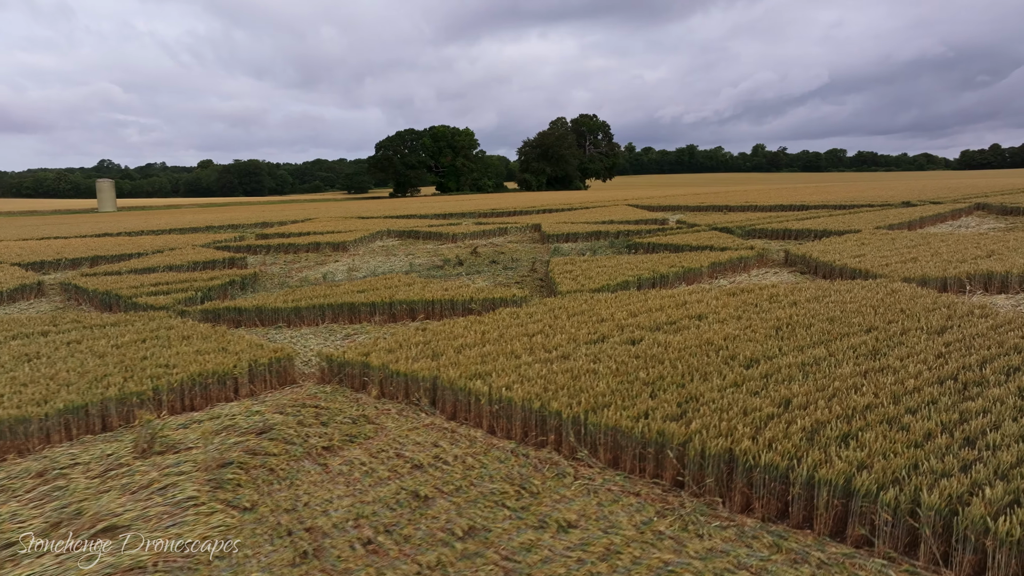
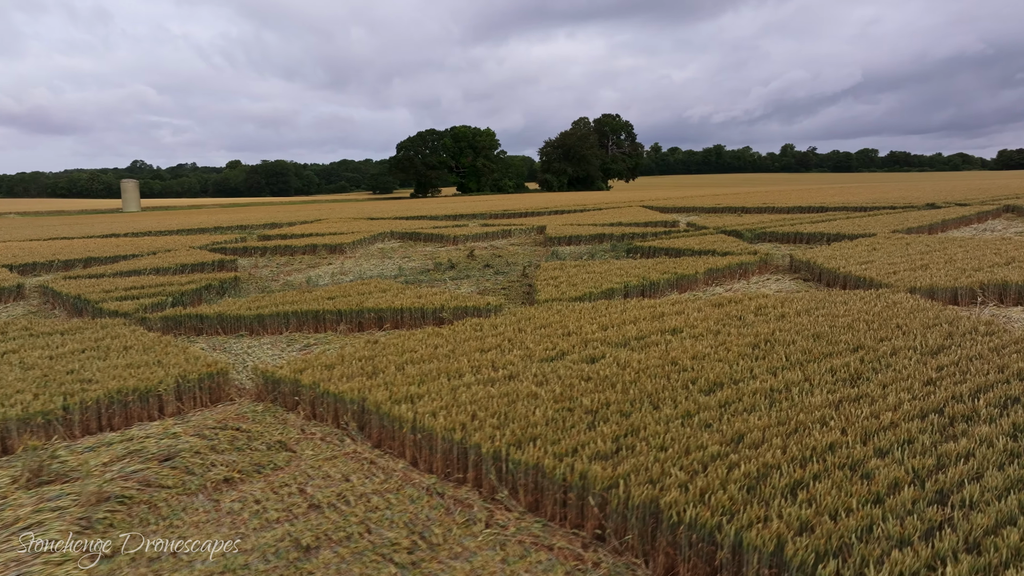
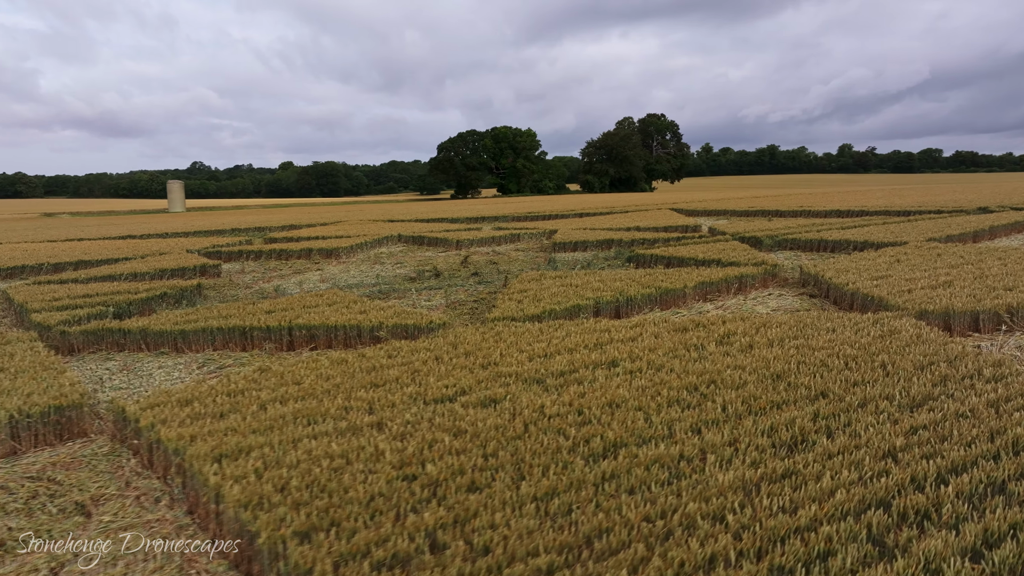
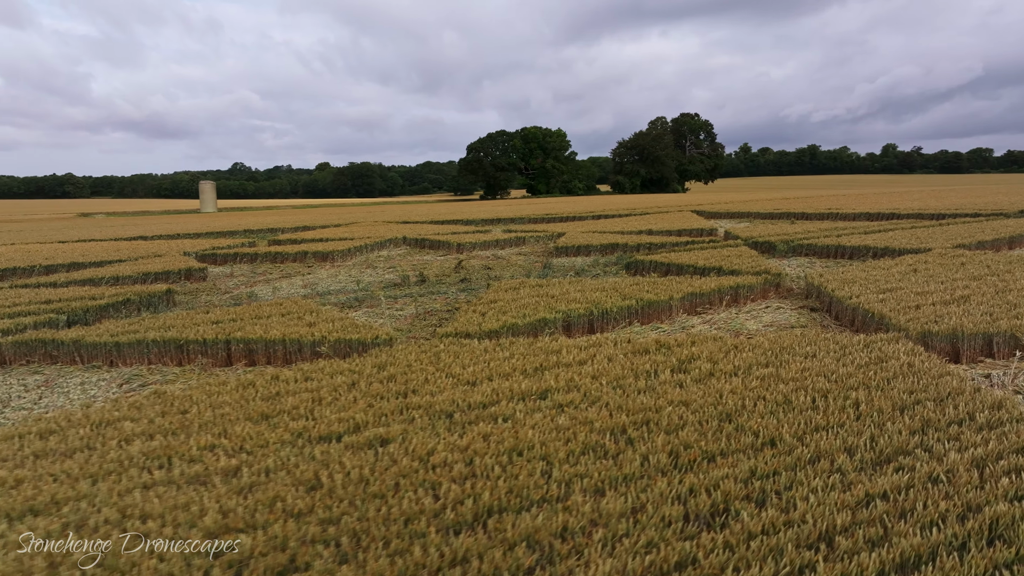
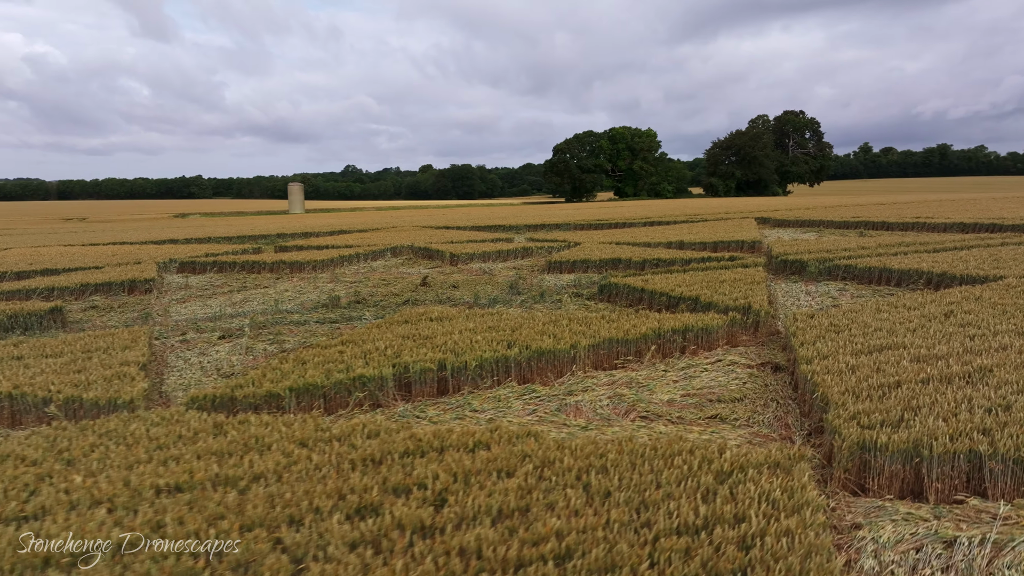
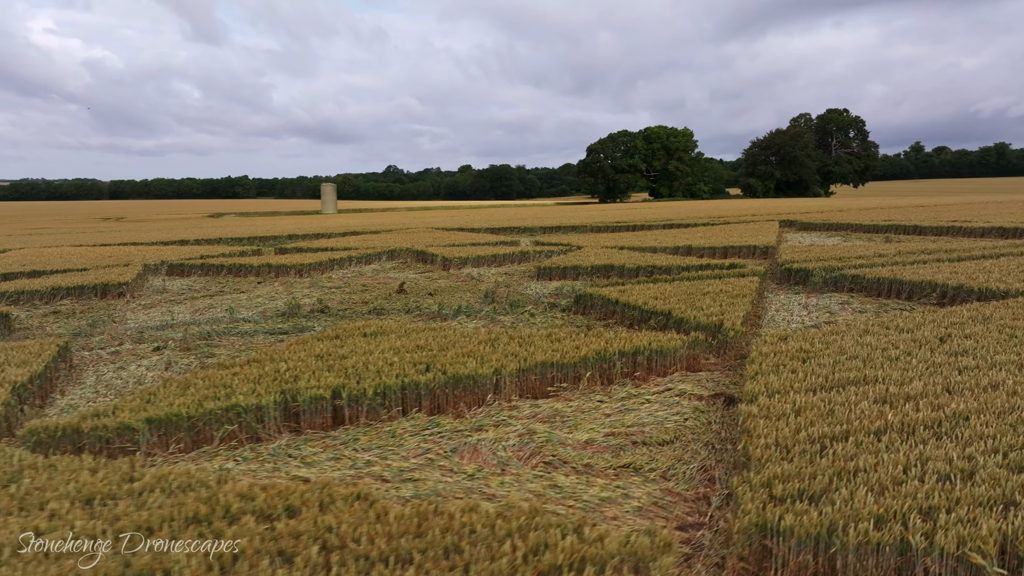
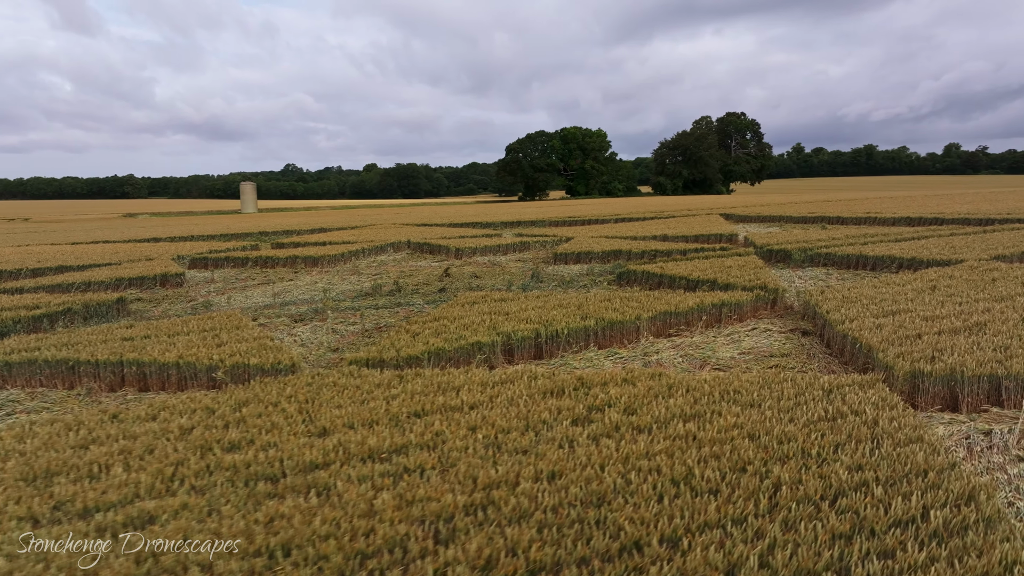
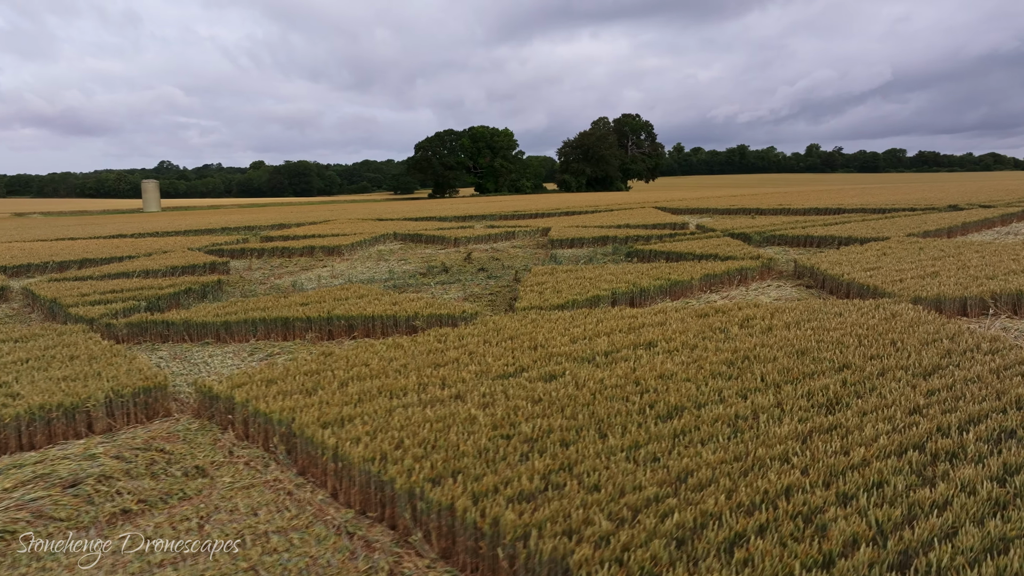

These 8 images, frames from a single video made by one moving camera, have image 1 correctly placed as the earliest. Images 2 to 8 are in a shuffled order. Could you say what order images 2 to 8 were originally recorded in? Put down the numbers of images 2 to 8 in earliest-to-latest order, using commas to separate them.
2, 8, 3, 4, 7, 5, 6
